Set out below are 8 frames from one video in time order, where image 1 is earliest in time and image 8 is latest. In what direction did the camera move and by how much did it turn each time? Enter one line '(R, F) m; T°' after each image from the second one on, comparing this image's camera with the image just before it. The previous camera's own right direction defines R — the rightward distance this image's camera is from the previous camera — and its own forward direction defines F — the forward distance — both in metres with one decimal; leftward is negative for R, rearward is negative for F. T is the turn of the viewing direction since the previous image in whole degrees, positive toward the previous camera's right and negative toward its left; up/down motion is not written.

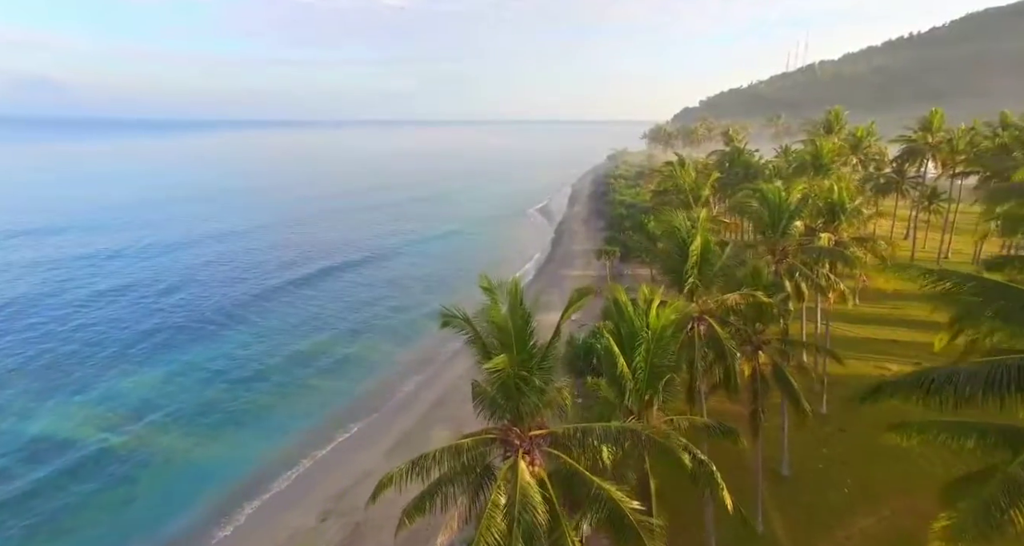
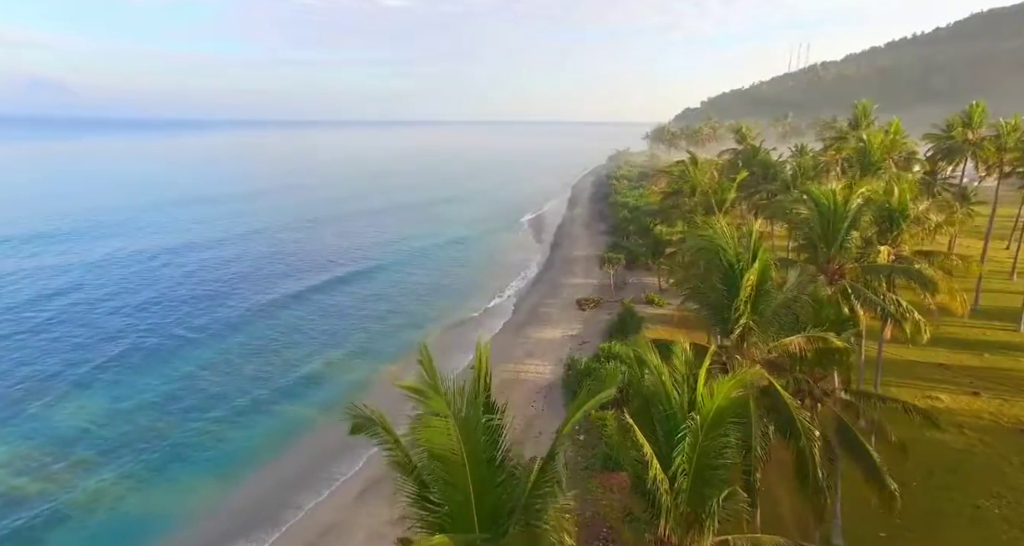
(+0.4, +4.0) m; 0°
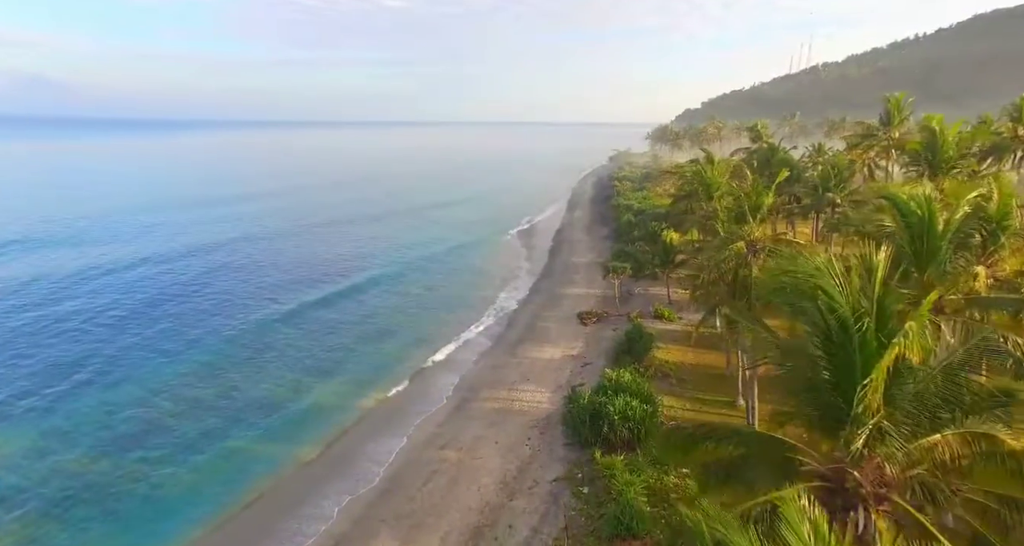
(+0.3, +4.0) m; 0°
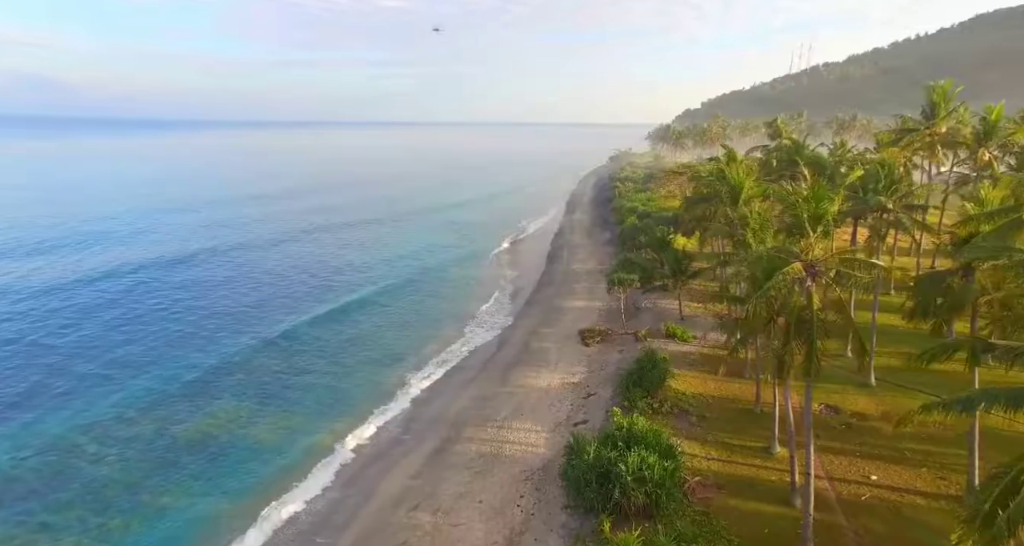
(+0.4, +4.5) m; 0°
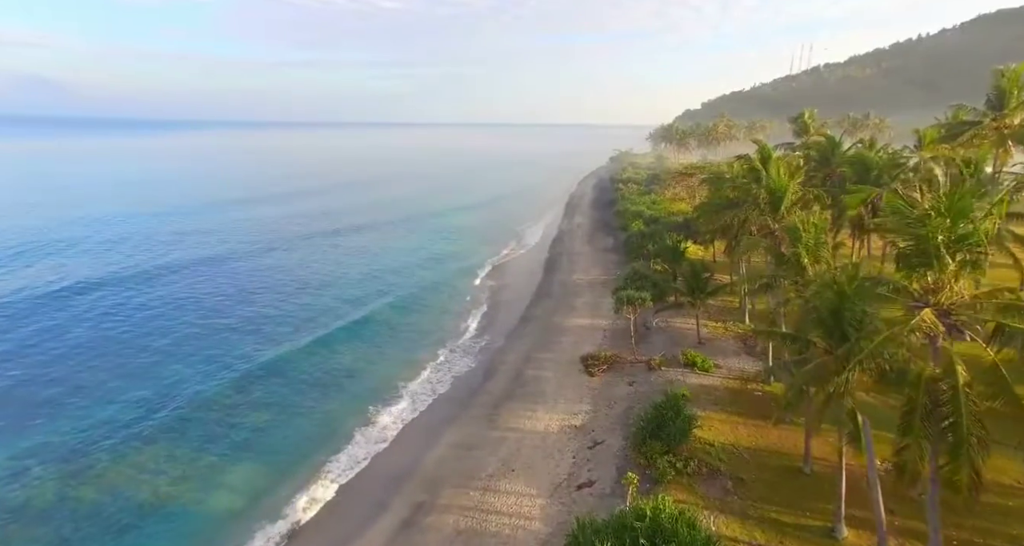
(+0.4, +5.0) m; 0°
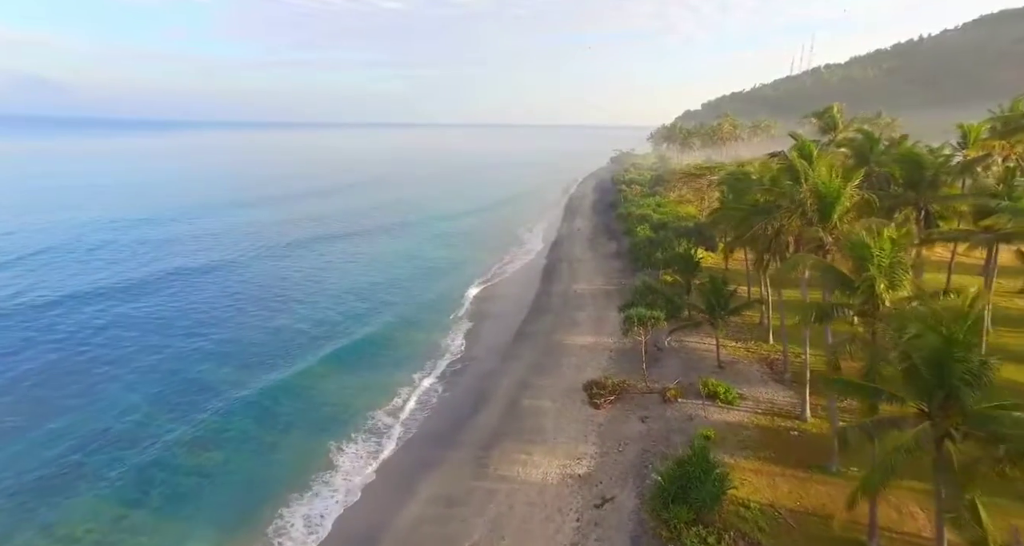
(+0.3, +4.0) m; 0°
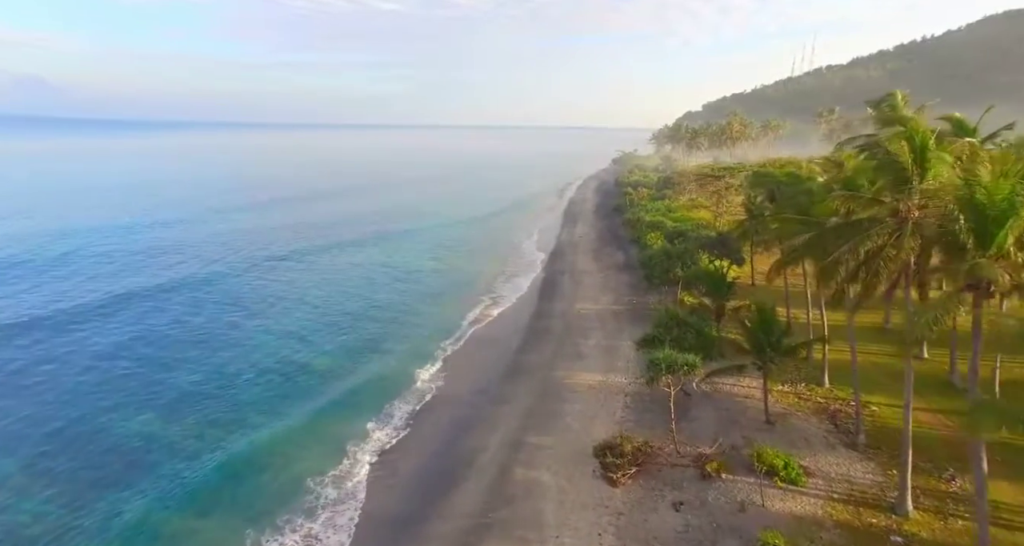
(+0.3, +6.2) m; 0°
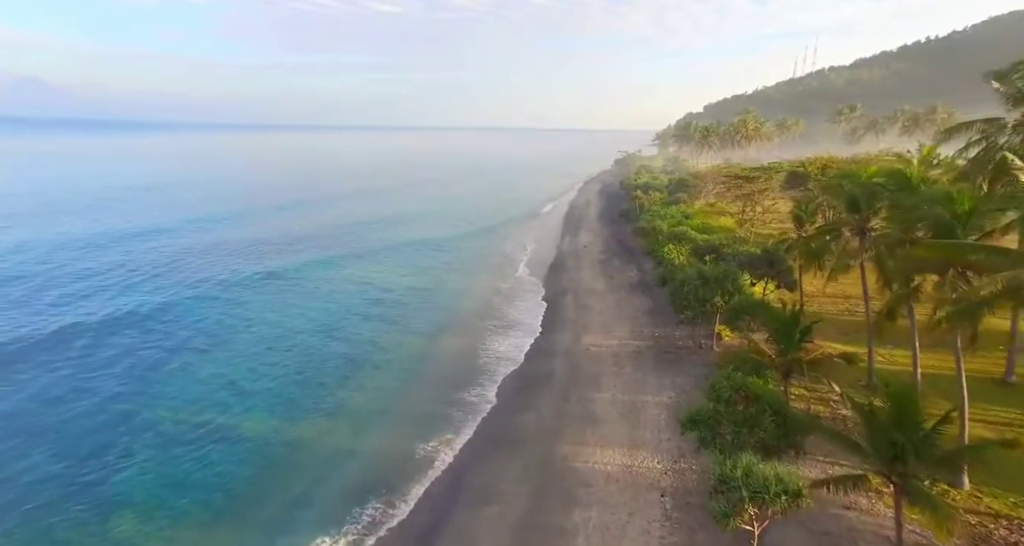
(+0.4, +8.2) m; 0°
